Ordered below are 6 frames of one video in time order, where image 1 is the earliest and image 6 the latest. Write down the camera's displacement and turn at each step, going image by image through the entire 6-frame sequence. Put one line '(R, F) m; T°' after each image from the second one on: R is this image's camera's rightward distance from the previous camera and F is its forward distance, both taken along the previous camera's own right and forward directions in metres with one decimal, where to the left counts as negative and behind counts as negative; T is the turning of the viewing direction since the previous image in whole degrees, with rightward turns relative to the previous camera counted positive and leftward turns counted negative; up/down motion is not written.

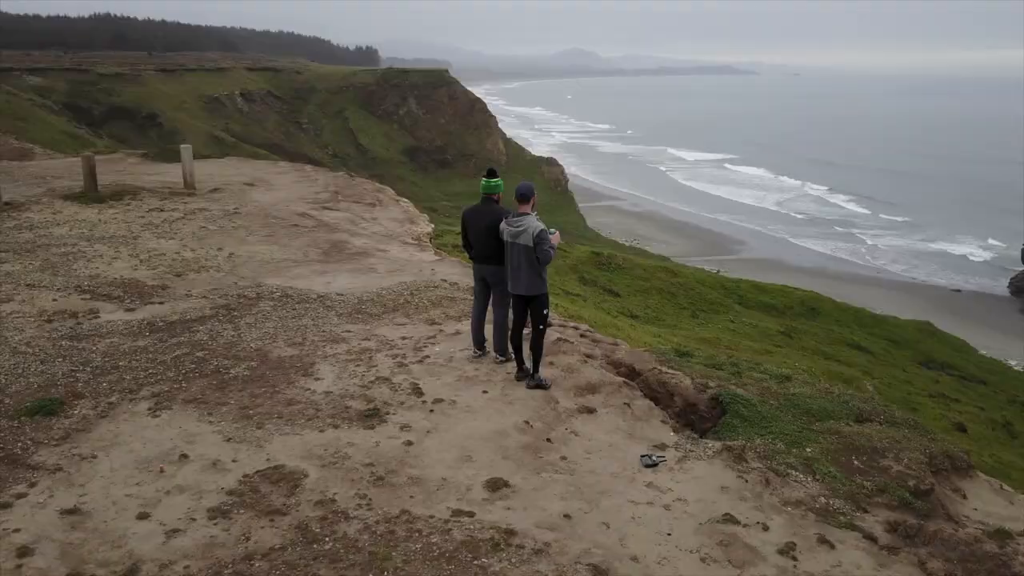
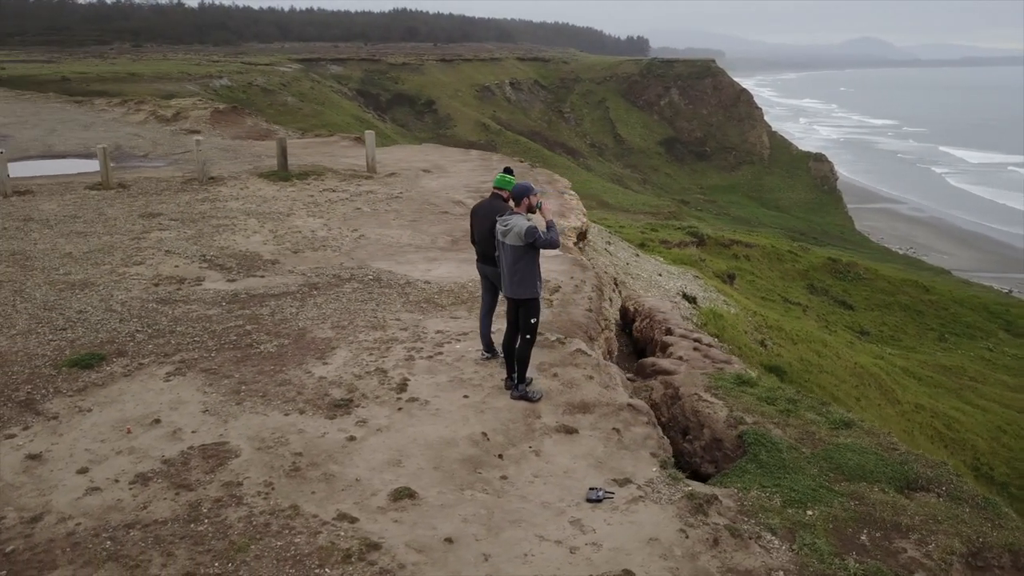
(+2.3, +0.8) m; -18°
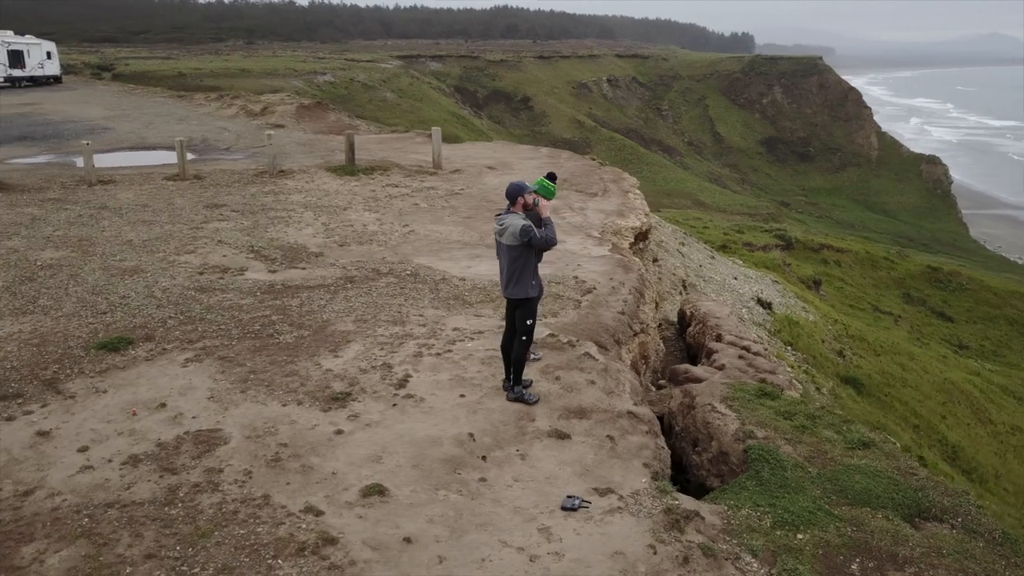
(+0.8, +0.1) m; -7°
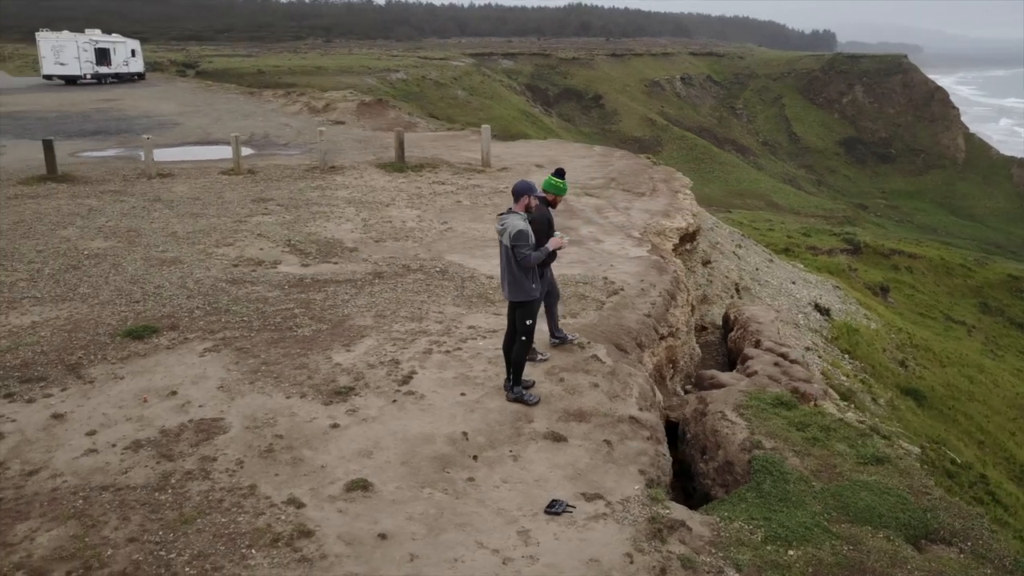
(+0.6, +0.1) m; -5°
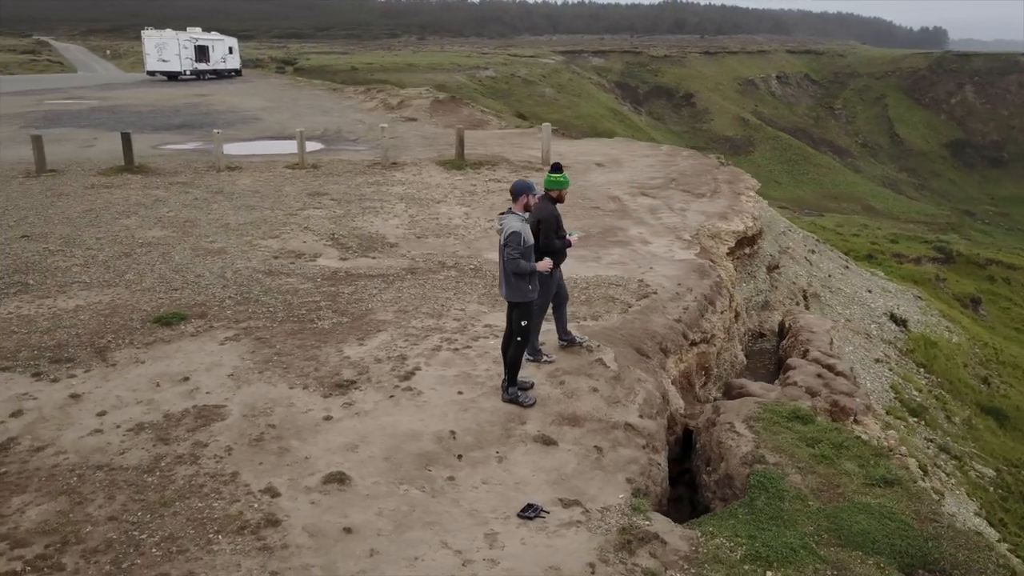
(+0.8, +0.1) m; -6°
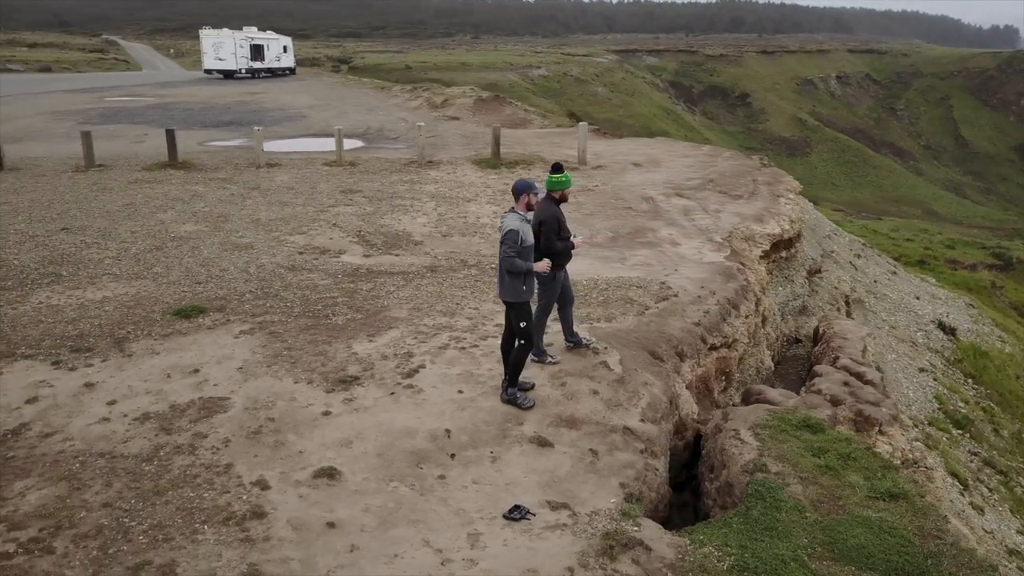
(+0.4, 0.0) m; -4°
